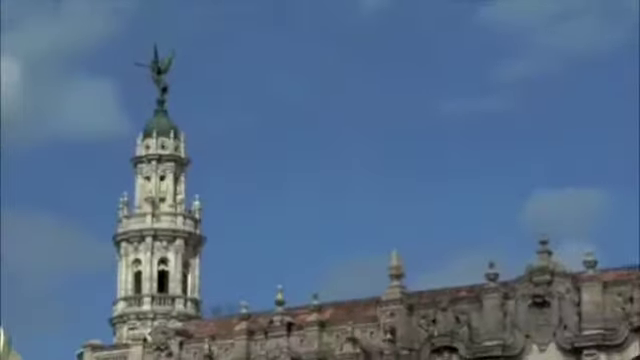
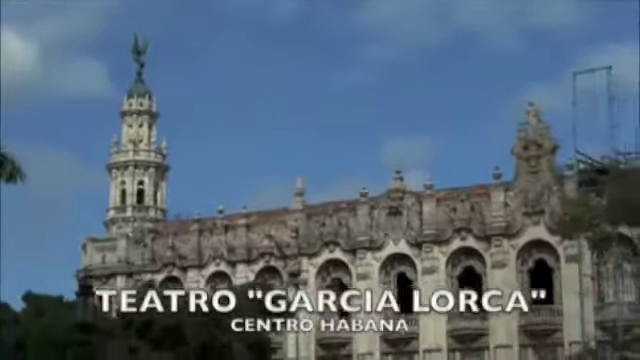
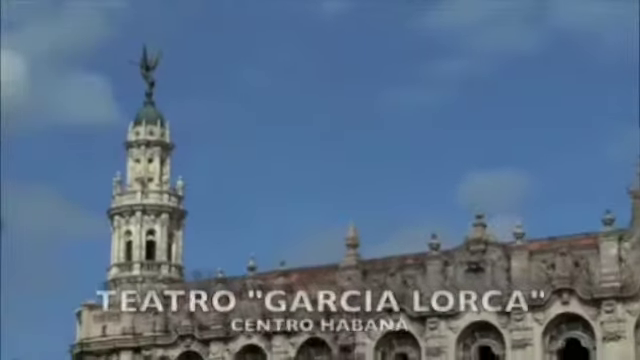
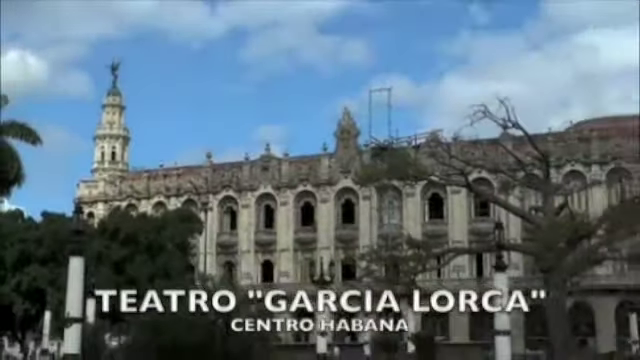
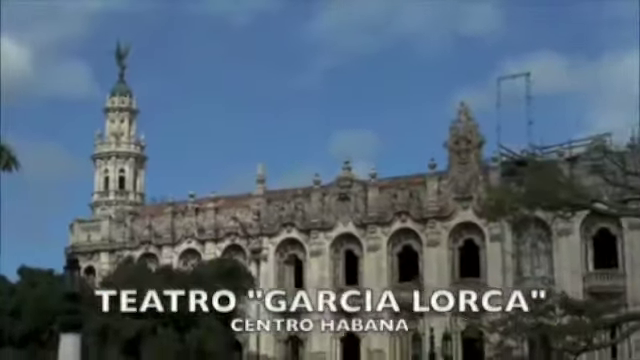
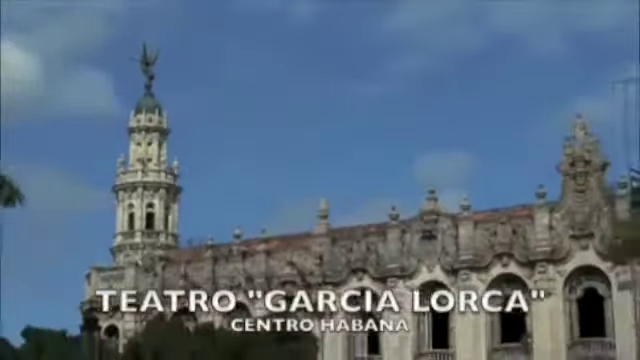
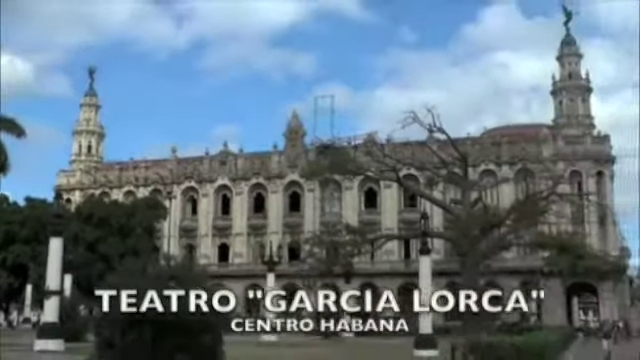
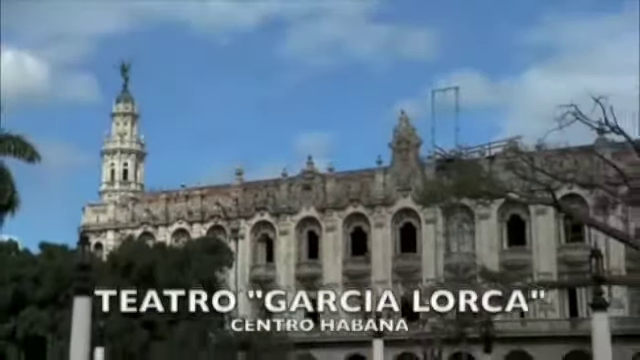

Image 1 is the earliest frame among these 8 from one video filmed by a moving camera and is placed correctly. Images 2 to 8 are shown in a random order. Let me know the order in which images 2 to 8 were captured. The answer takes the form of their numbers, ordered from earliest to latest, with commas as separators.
3, 6, 2, 5, 8, 4, 7
